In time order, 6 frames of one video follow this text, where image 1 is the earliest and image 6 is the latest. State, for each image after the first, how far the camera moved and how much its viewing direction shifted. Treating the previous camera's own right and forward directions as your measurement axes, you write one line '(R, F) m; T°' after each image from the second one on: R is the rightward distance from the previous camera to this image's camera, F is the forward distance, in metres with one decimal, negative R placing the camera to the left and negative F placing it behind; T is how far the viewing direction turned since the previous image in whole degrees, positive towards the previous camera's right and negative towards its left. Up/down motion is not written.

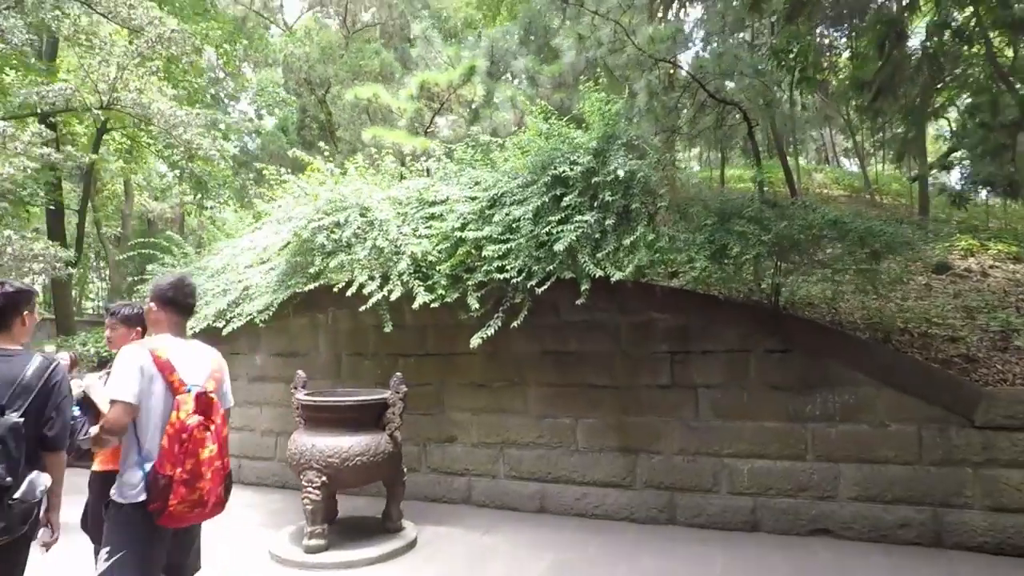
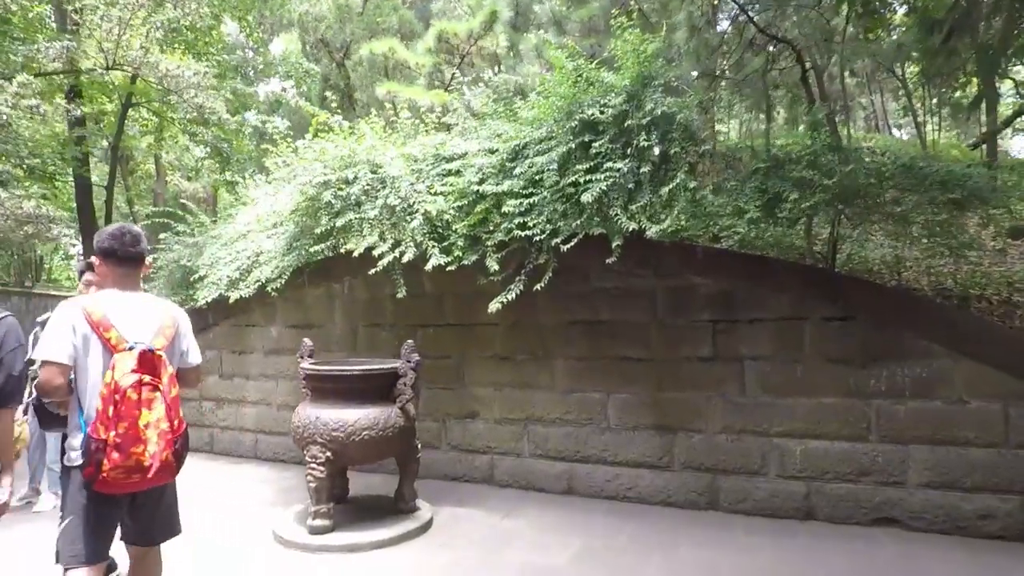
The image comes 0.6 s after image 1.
(0.0, +0.4) m; -3°
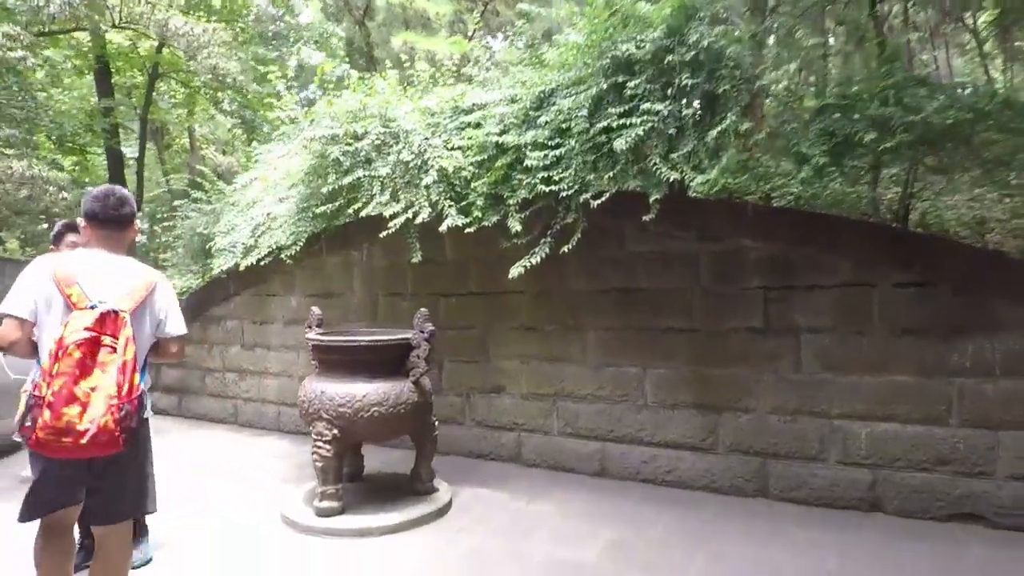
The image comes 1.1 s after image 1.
(+0.1, +0.3) m; -3°
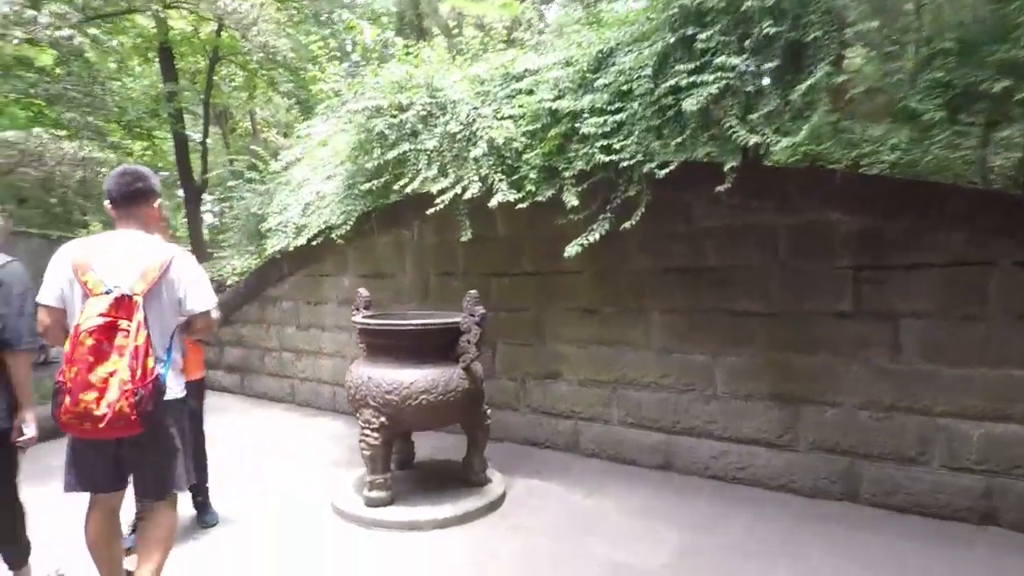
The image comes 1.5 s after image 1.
(0.0, +0.2) m; -5°
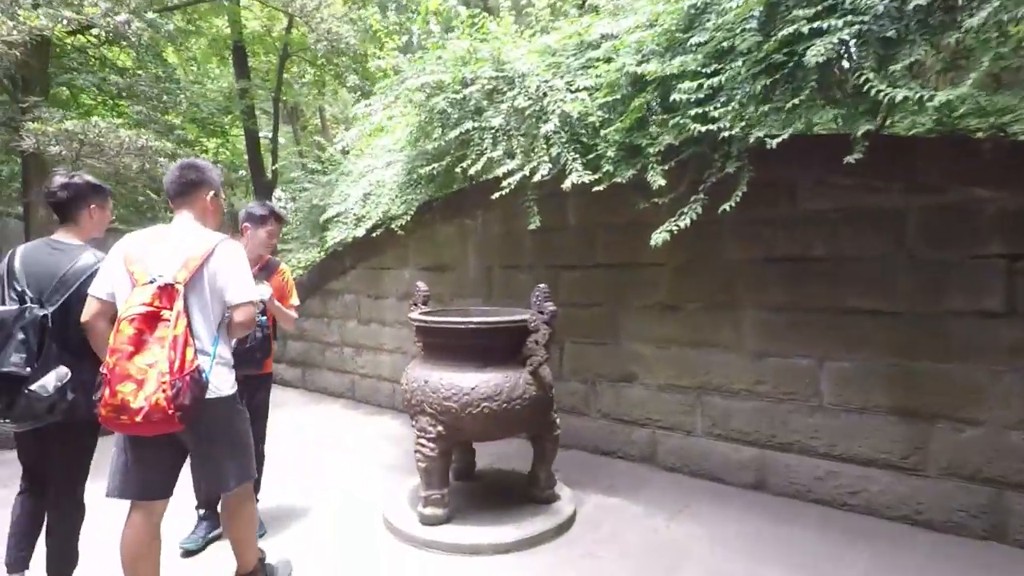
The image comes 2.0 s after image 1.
(0.0, +0.3) m; -6°
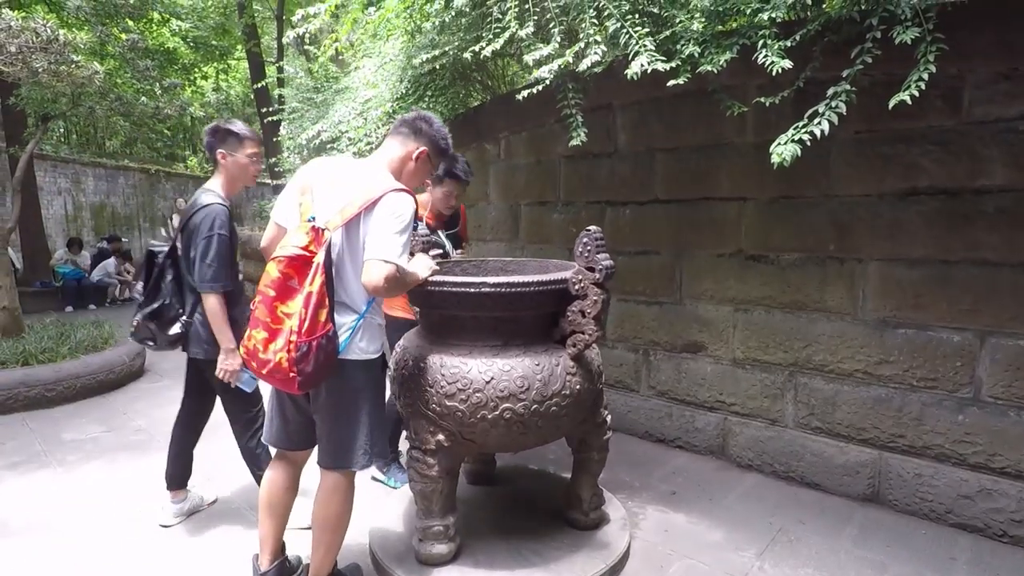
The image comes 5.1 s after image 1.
(0.0, +0.8) m; -2°
